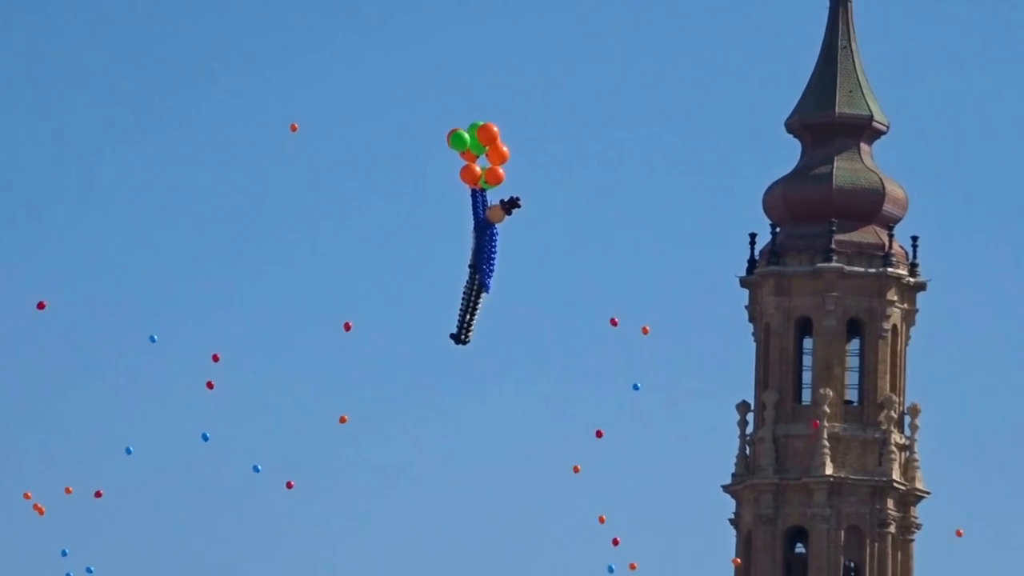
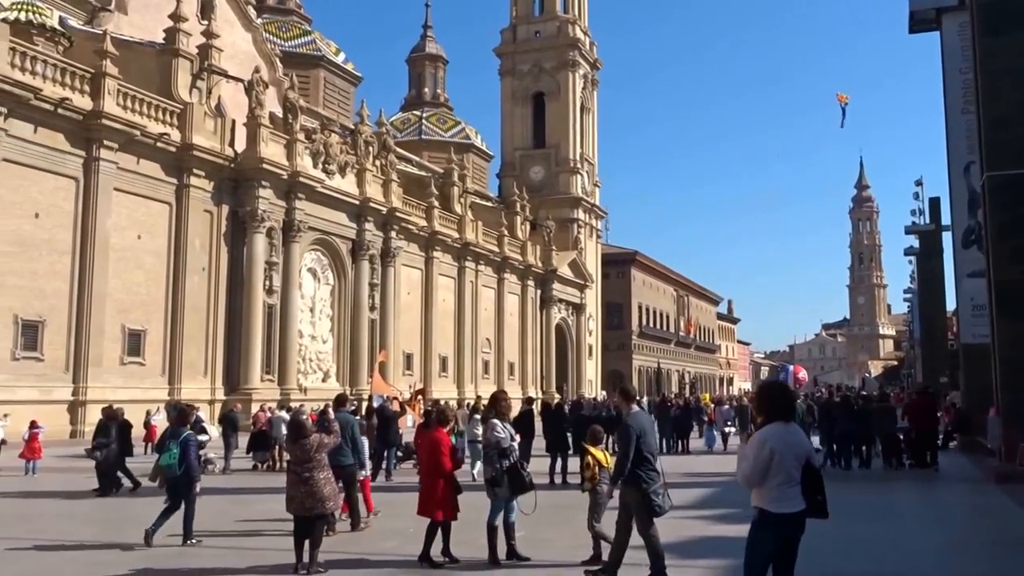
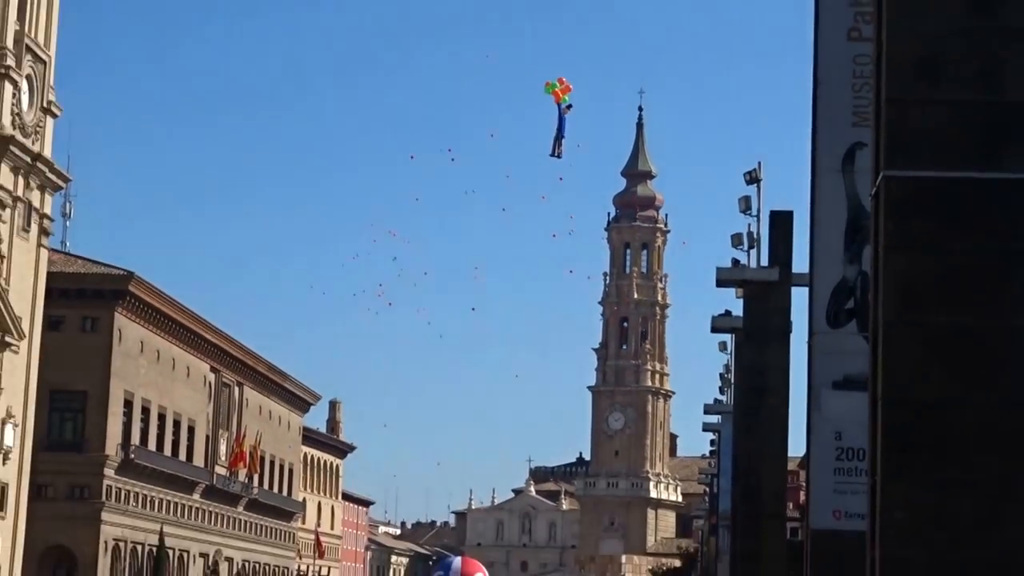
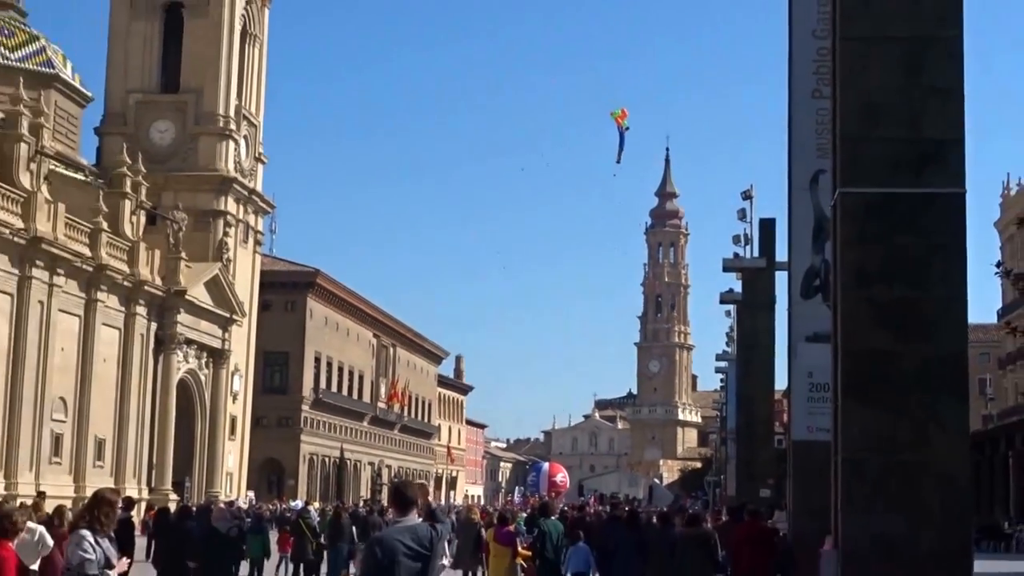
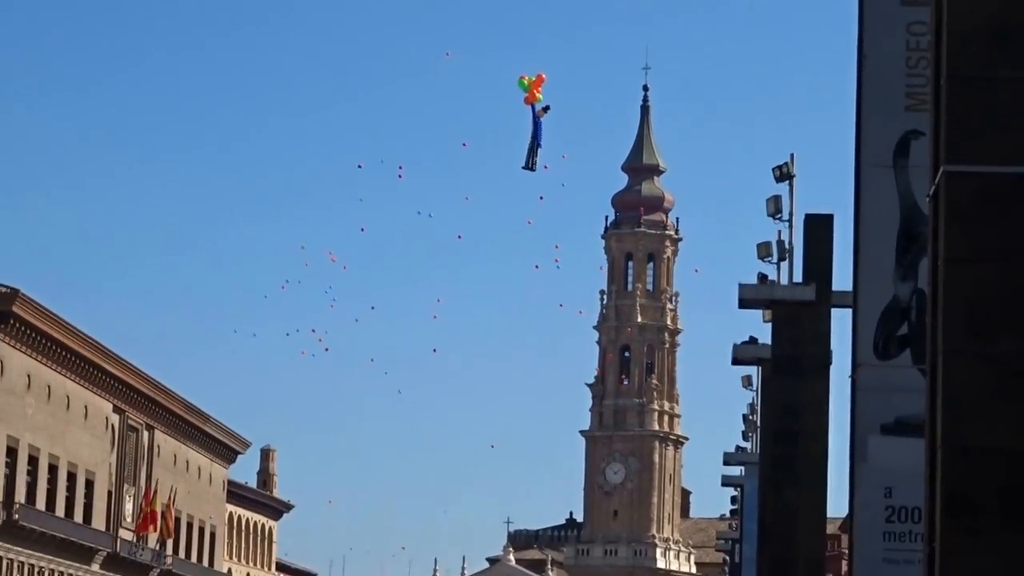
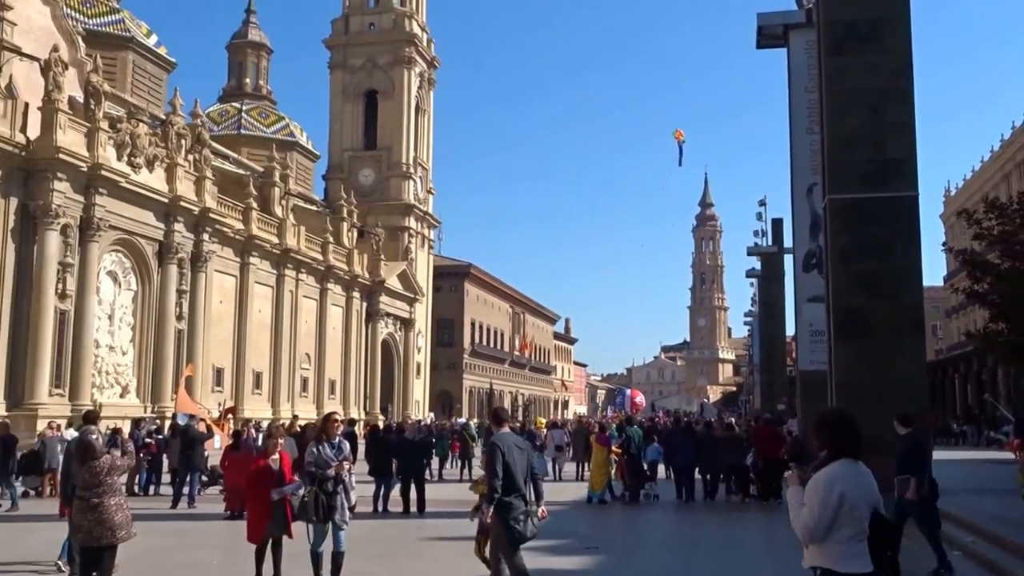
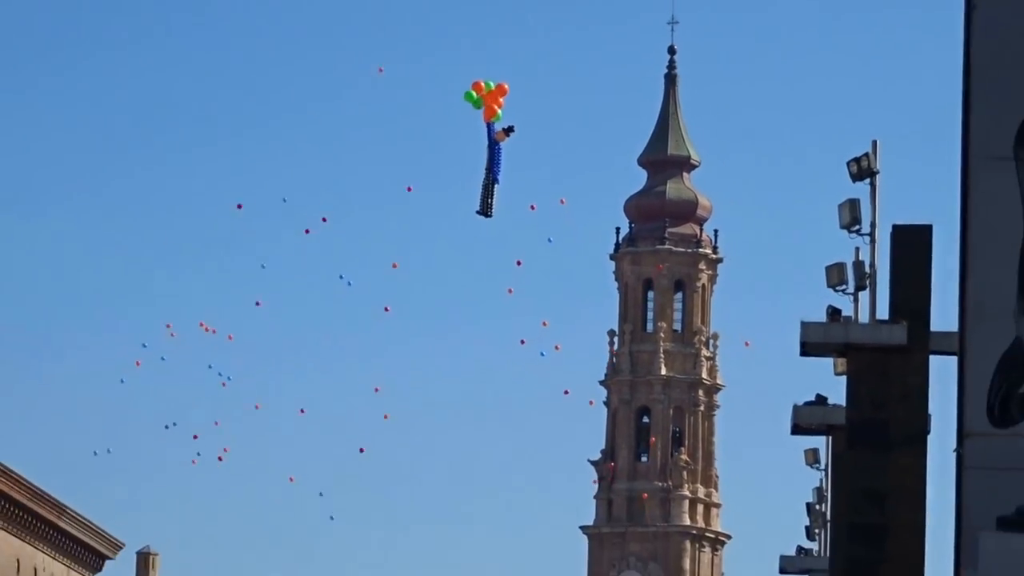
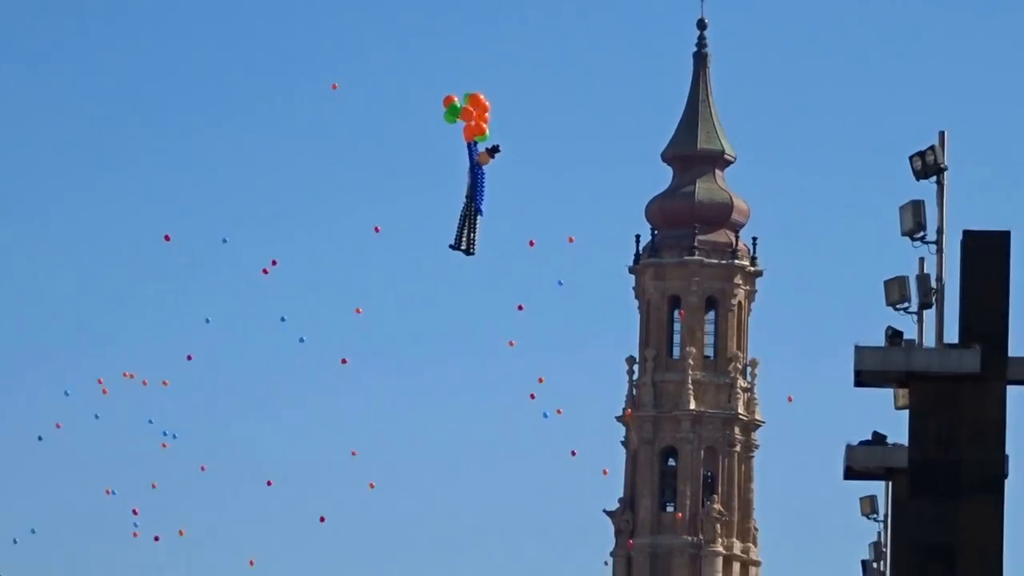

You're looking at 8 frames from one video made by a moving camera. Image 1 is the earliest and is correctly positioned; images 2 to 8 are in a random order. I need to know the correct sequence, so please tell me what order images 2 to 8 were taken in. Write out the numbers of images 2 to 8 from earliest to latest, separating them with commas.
8, 7, 5, 3, 4, 6, 2
